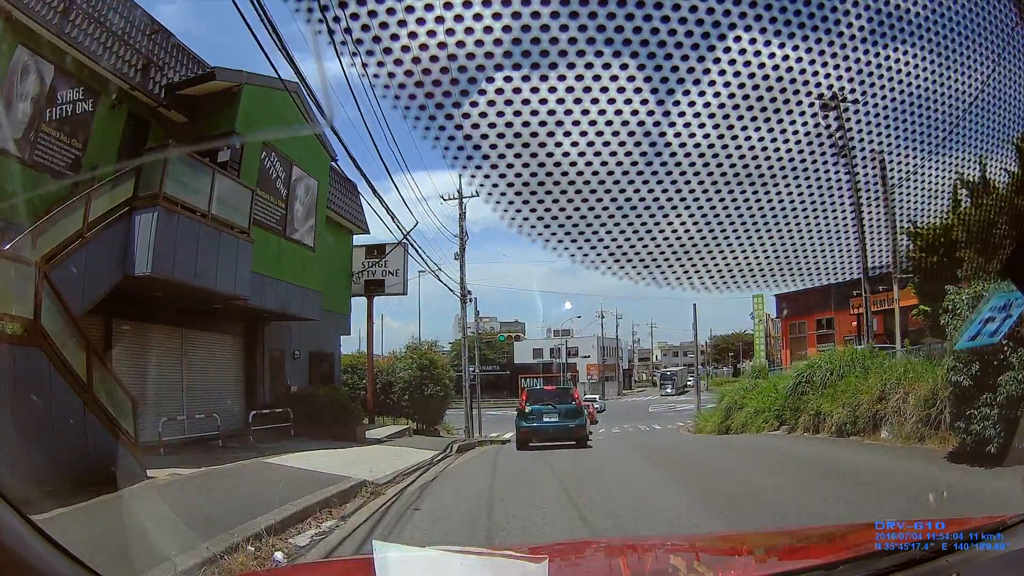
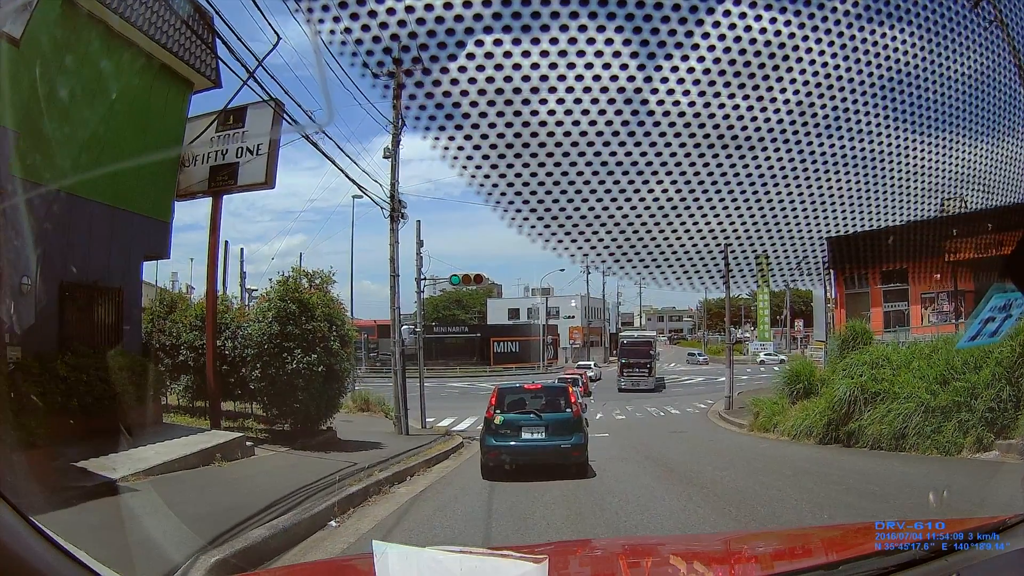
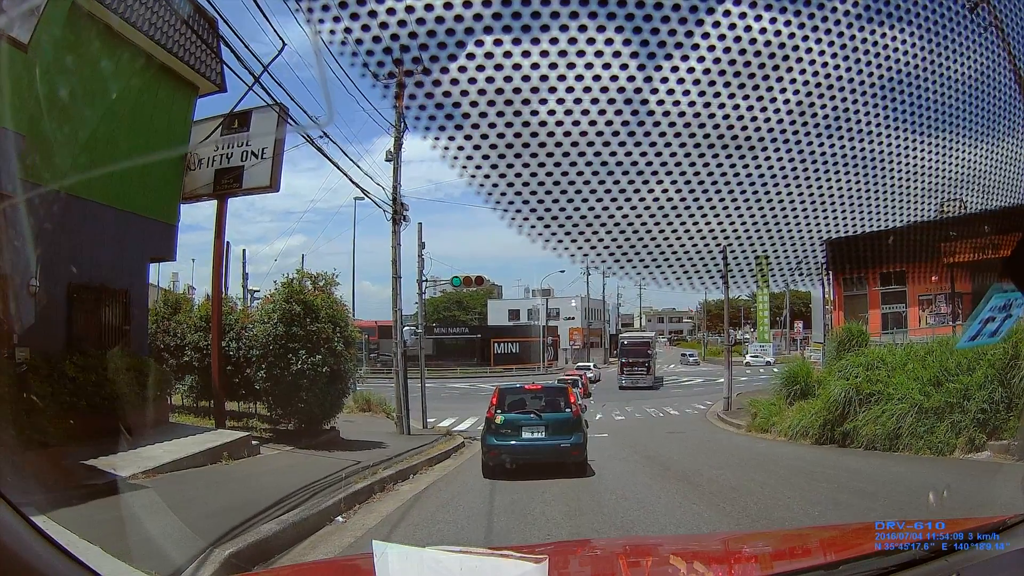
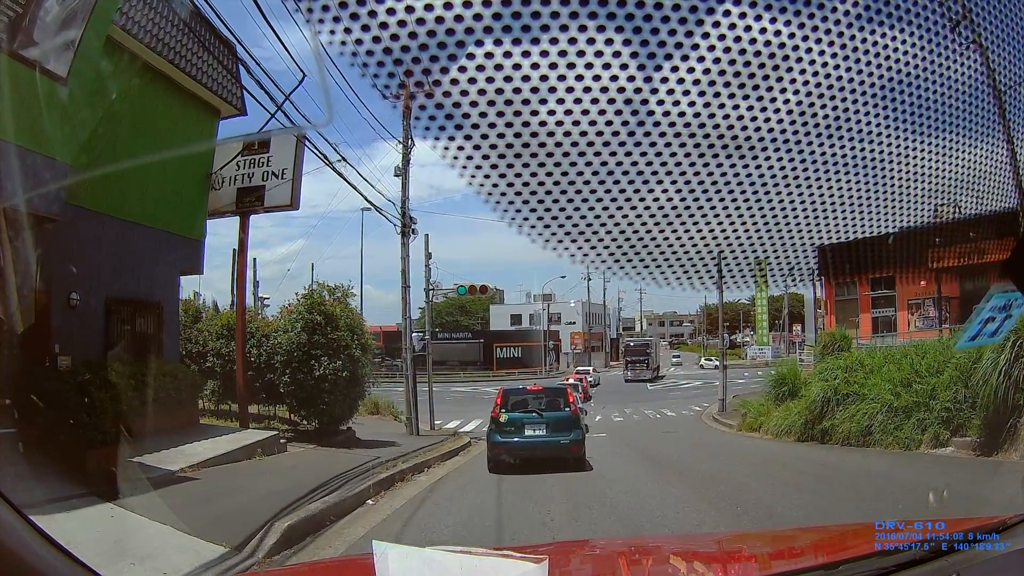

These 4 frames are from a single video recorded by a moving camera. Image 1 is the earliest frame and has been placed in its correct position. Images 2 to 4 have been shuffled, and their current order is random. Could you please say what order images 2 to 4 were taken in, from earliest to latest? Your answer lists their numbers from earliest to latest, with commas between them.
4, 3, 2
